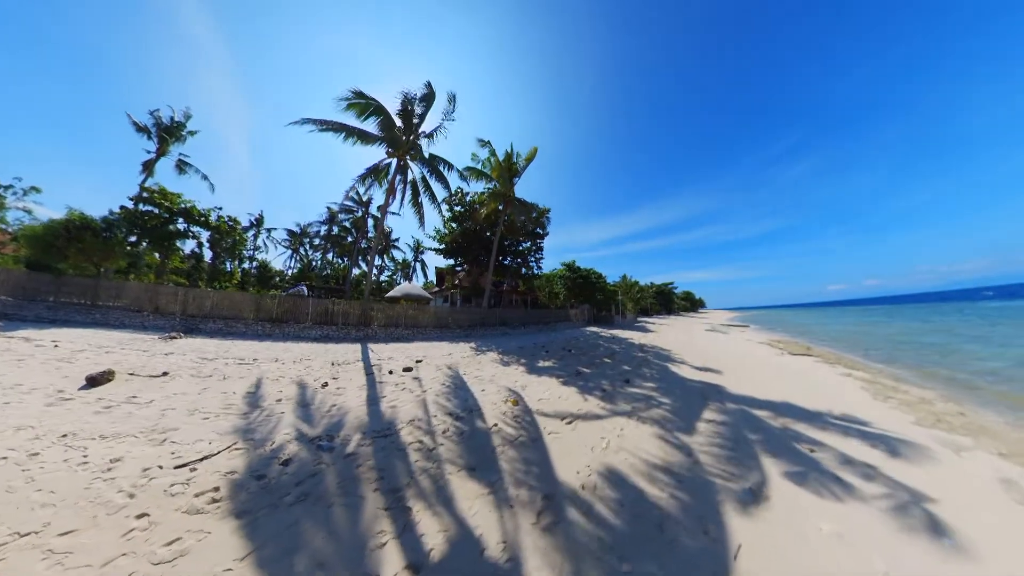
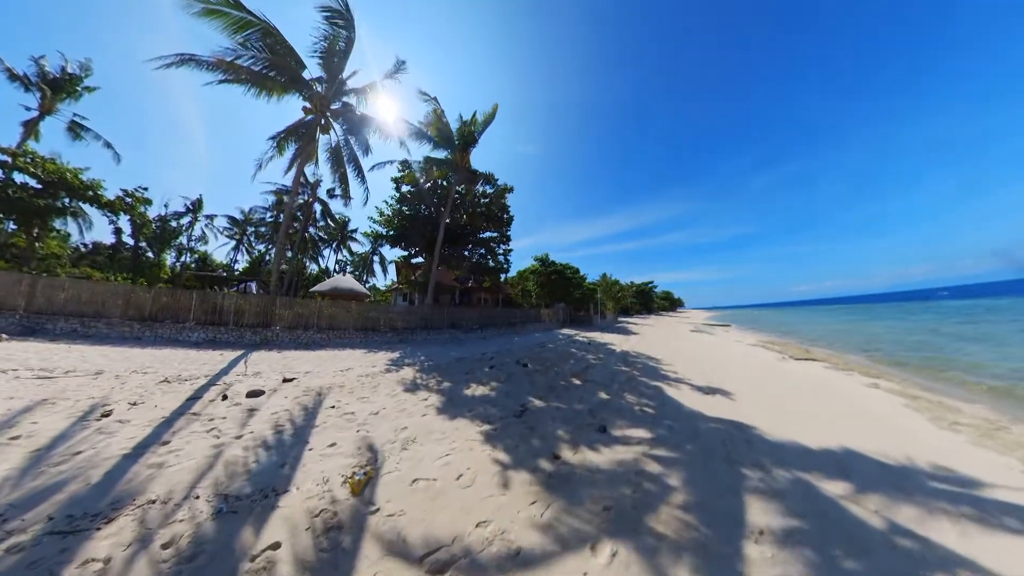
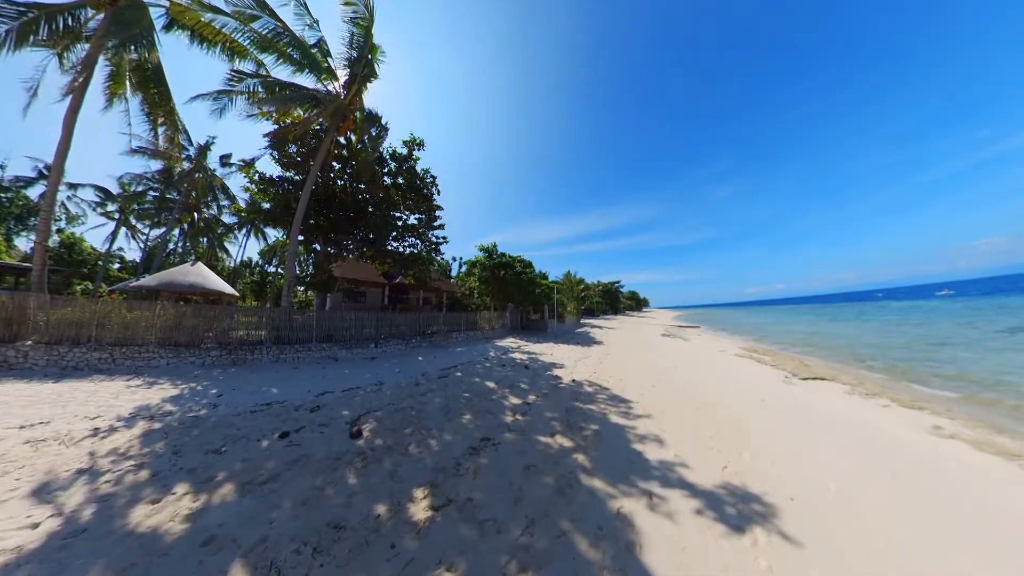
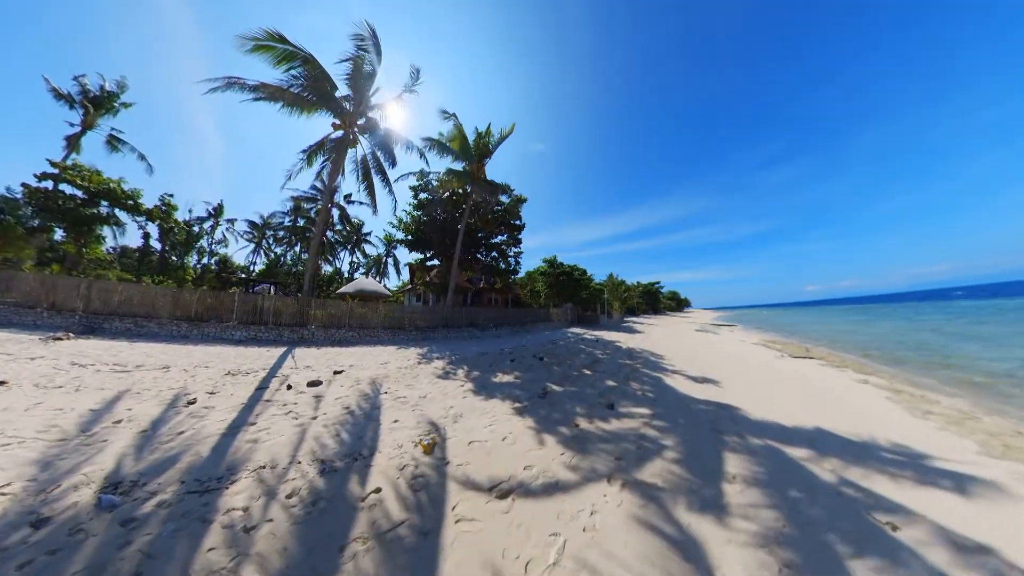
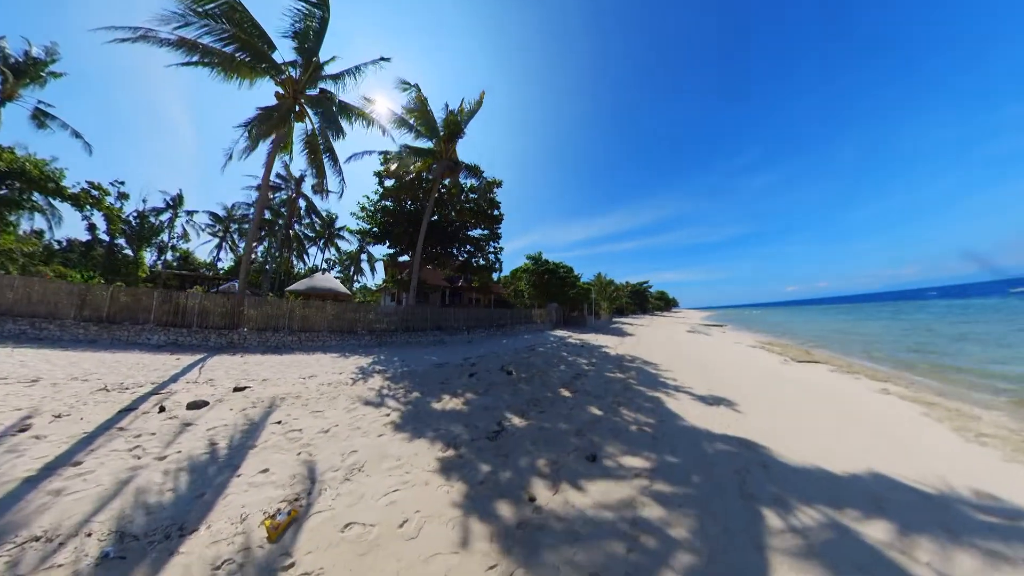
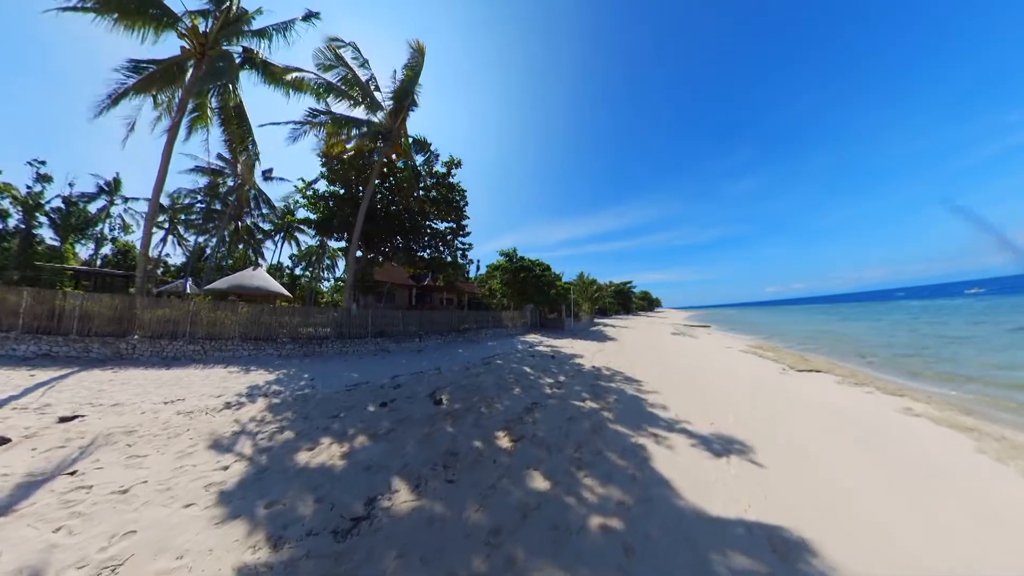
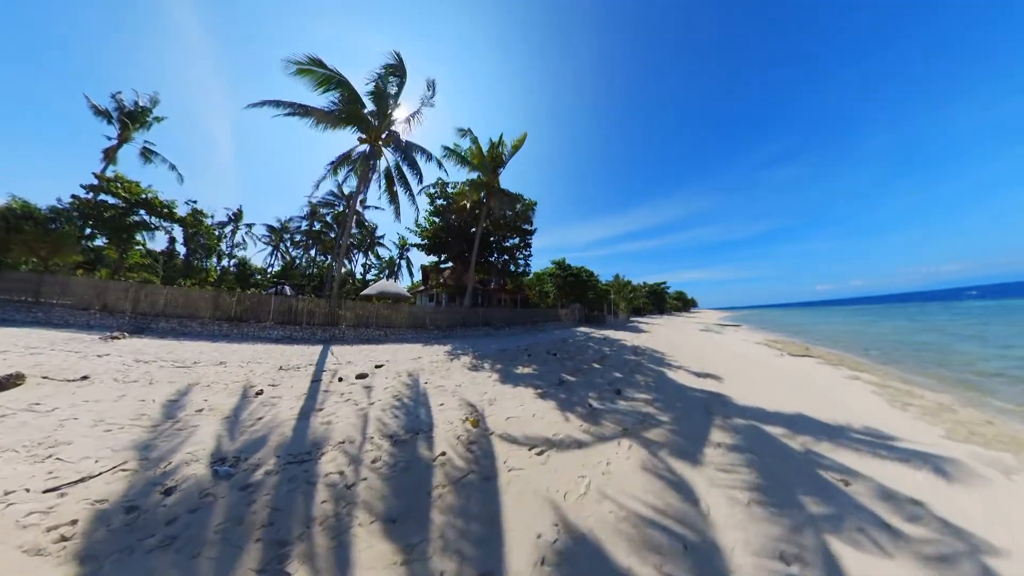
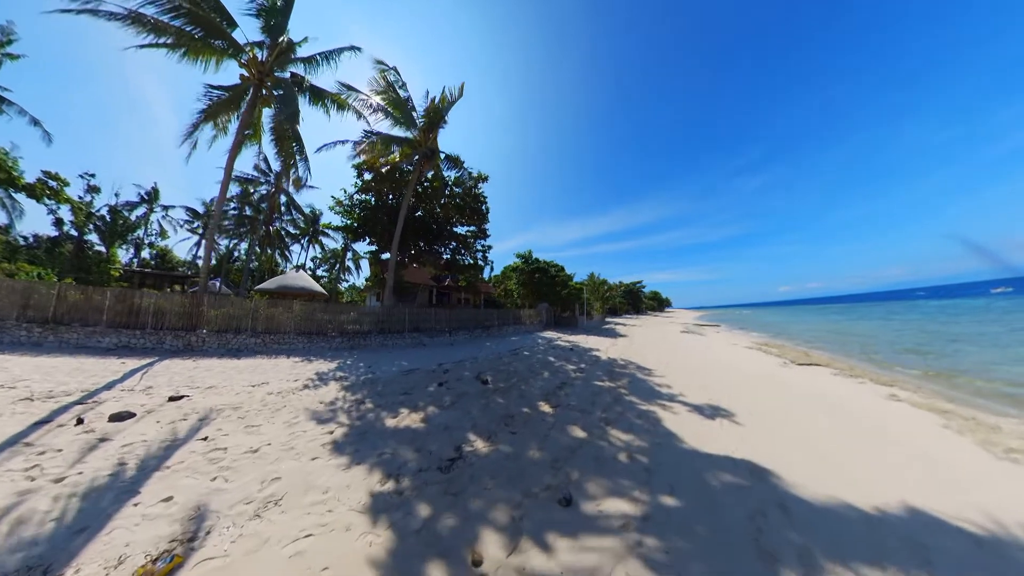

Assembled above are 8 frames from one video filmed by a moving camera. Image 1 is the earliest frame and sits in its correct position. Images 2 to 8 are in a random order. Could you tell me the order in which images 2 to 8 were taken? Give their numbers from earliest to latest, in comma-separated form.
7, 4, 2, 5, 8, 6, 3
